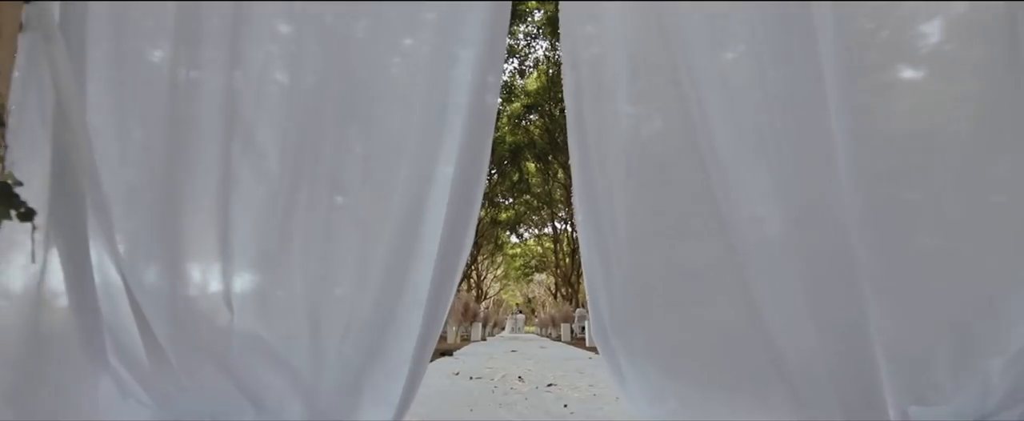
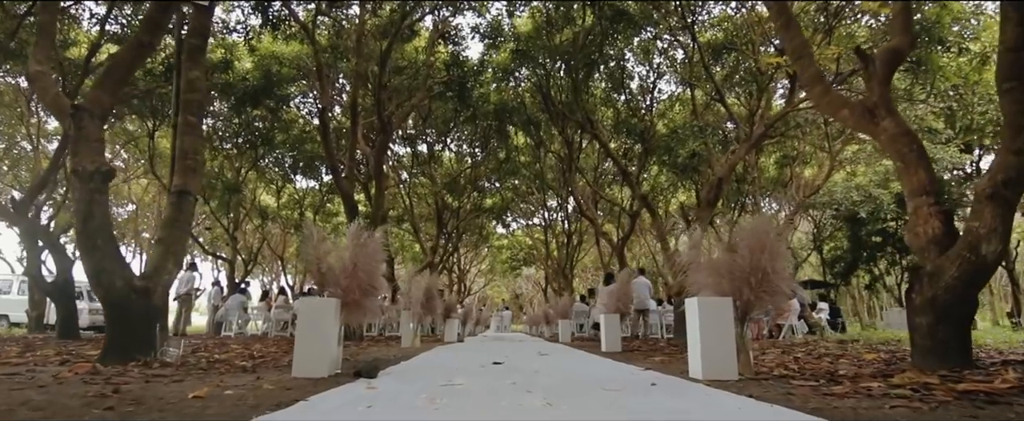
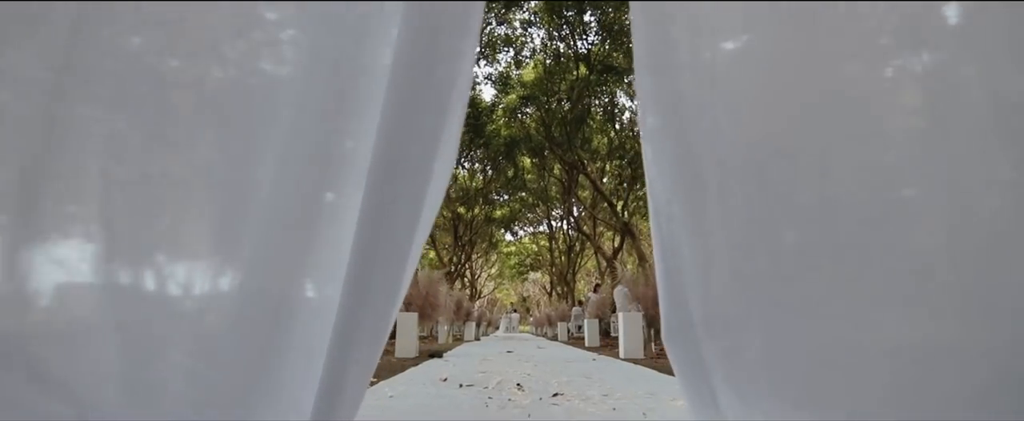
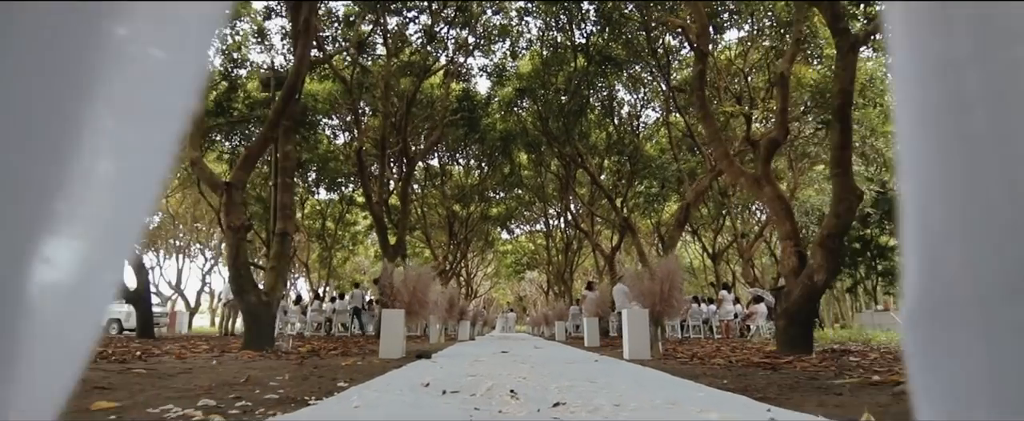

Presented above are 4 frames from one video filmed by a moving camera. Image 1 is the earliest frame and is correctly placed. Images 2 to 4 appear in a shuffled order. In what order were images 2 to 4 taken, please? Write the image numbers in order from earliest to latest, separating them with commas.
3, 4, 2
